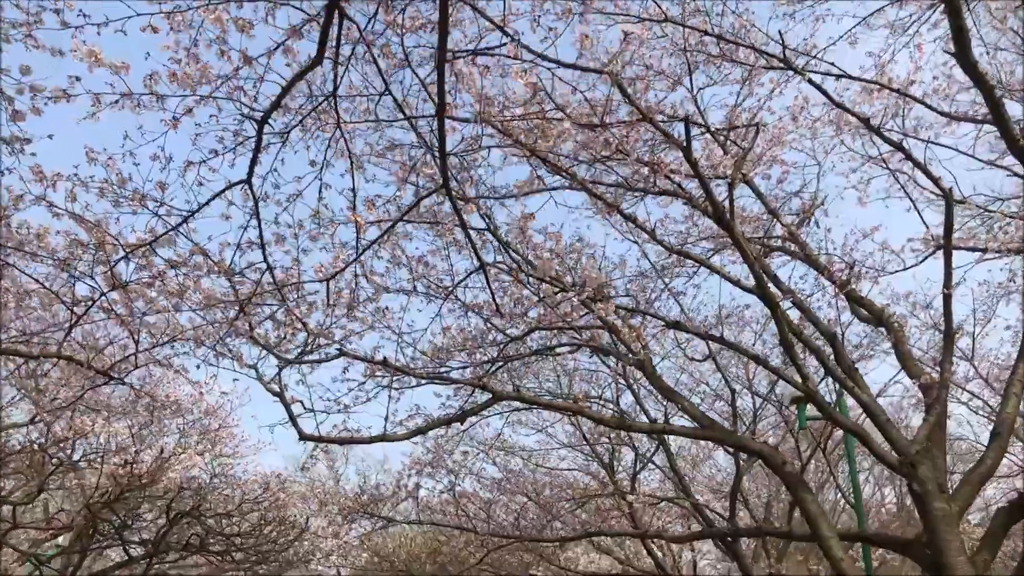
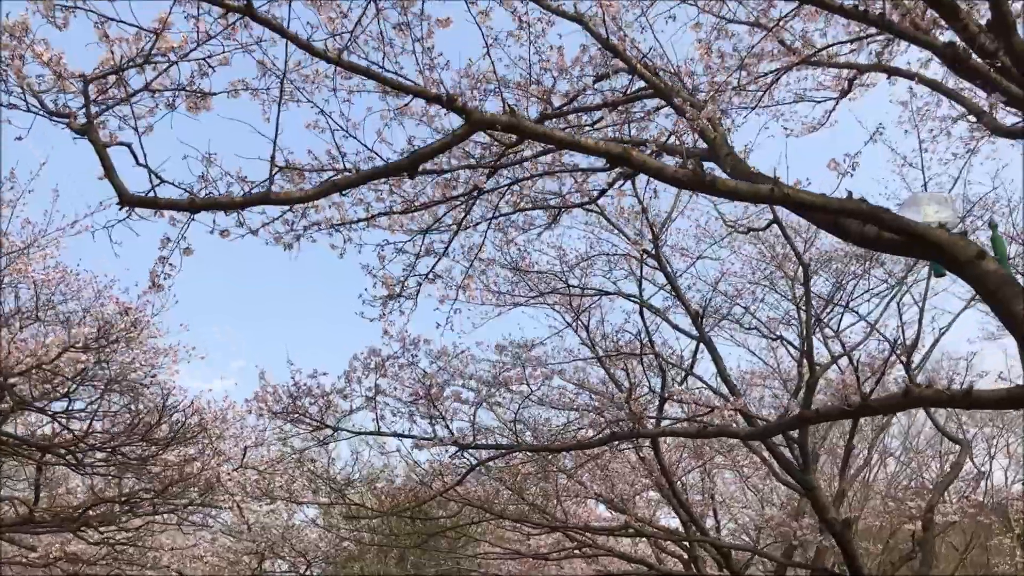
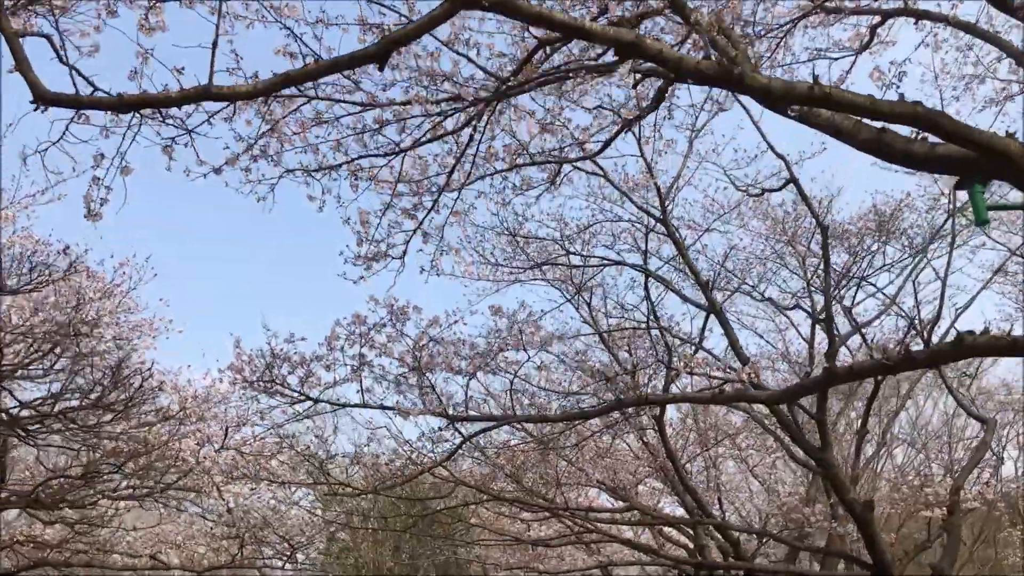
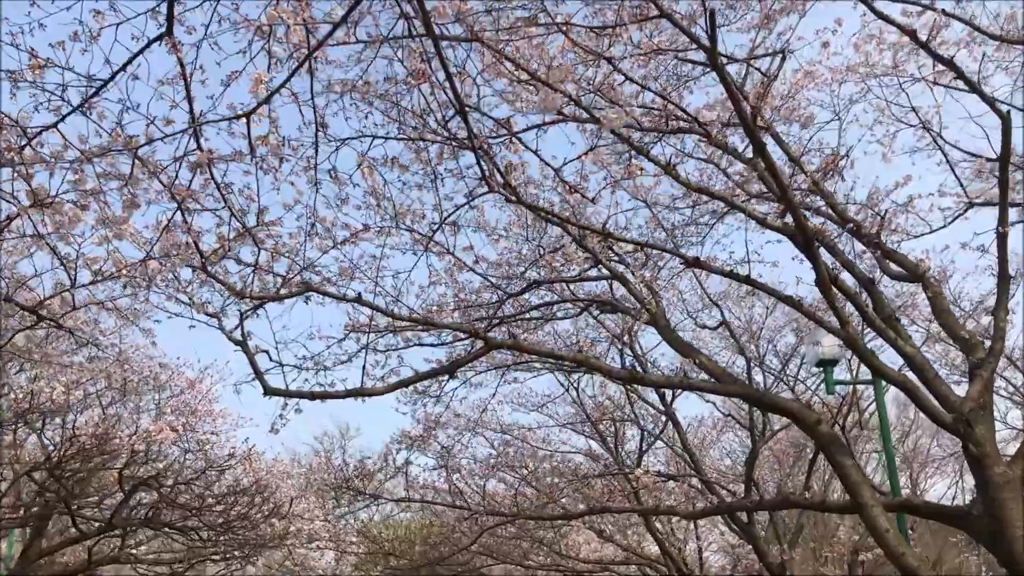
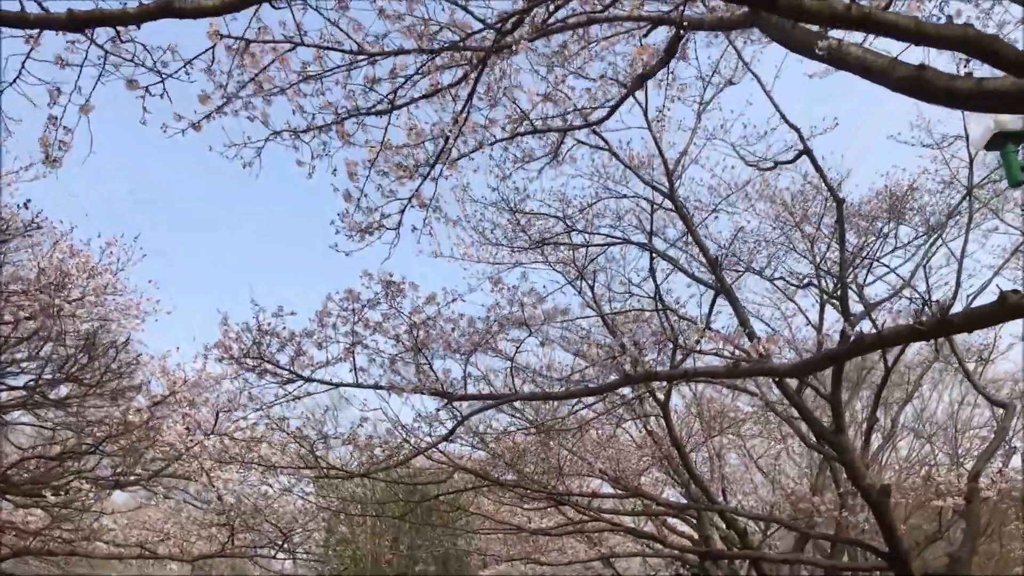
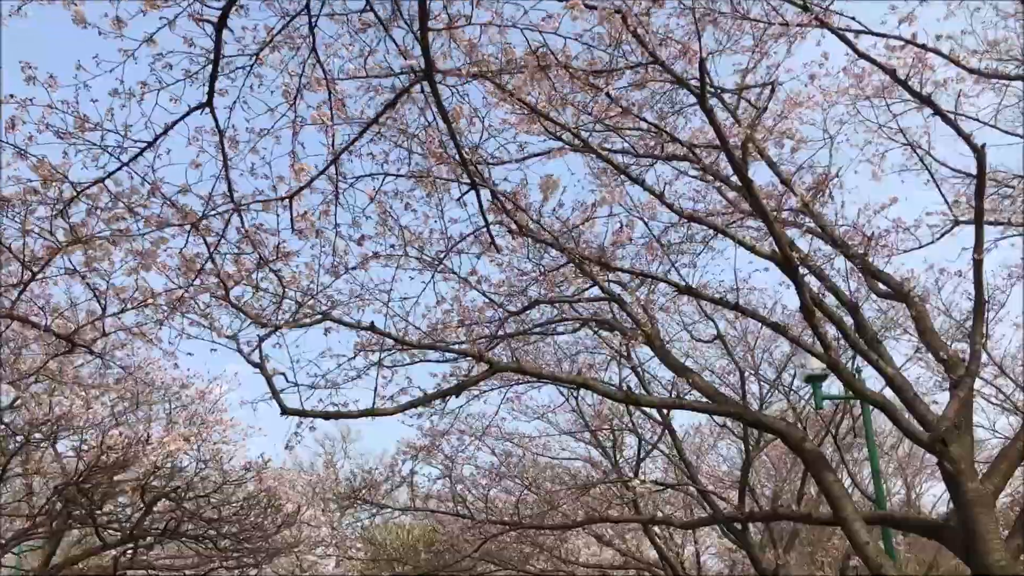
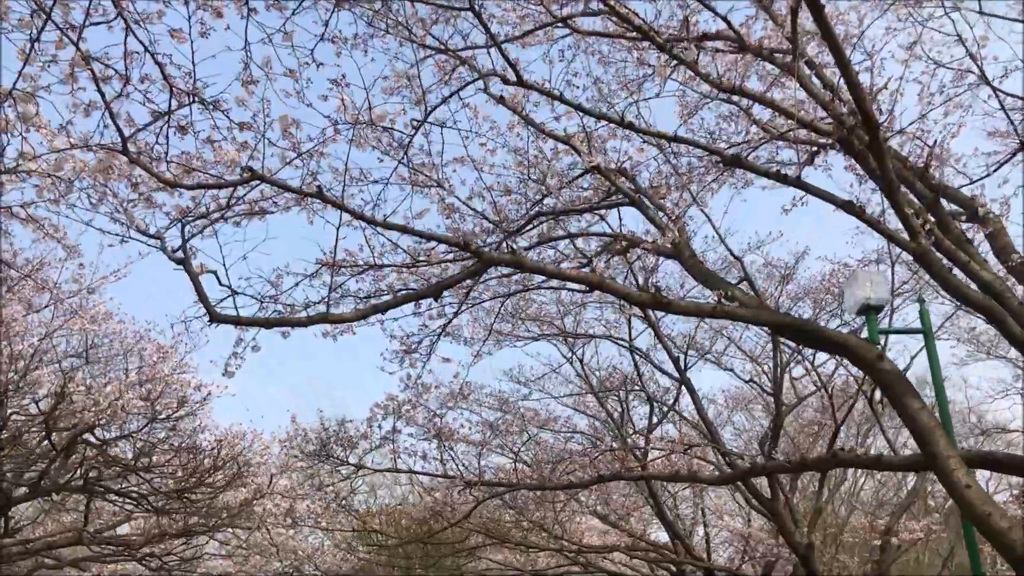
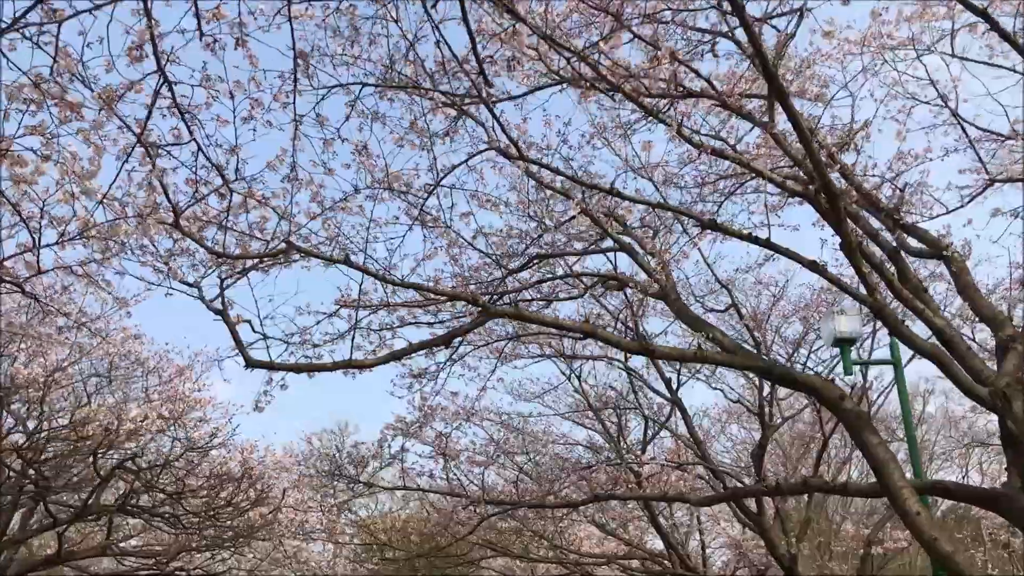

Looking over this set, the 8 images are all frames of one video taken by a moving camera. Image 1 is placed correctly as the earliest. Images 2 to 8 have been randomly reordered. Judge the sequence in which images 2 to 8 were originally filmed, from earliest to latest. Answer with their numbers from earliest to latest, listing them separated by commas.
6, 4, 8, 7, 2, 3, 5
